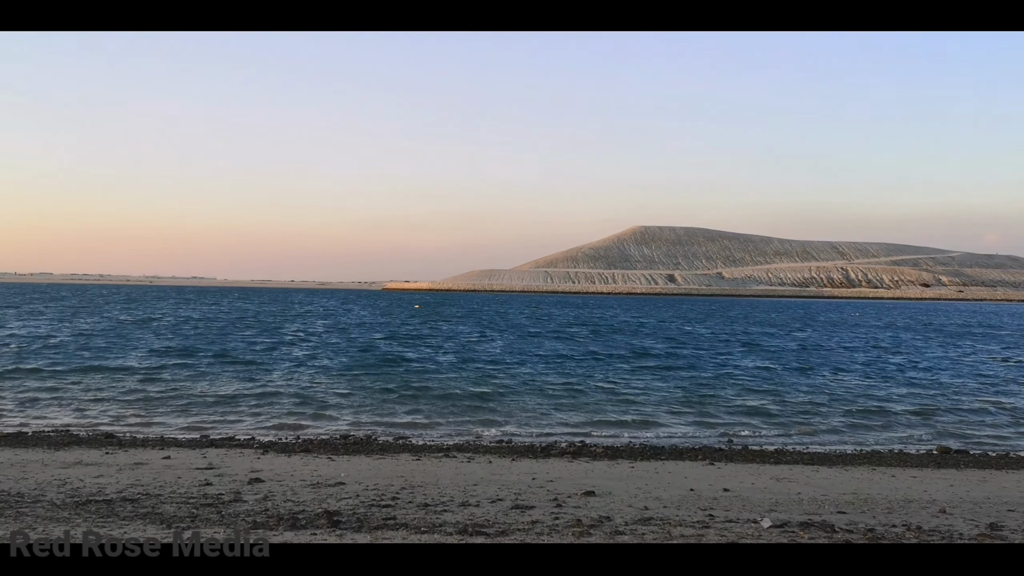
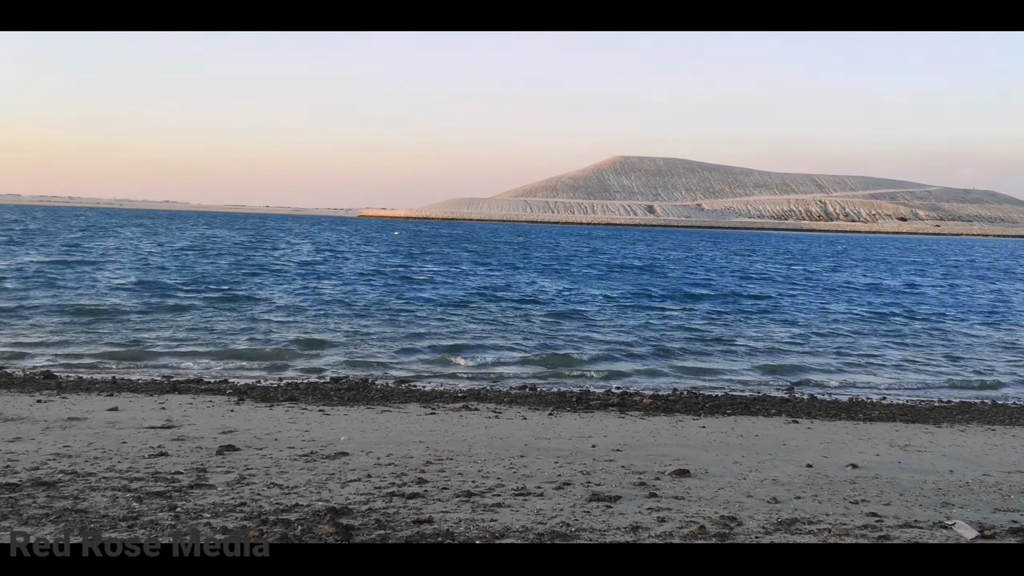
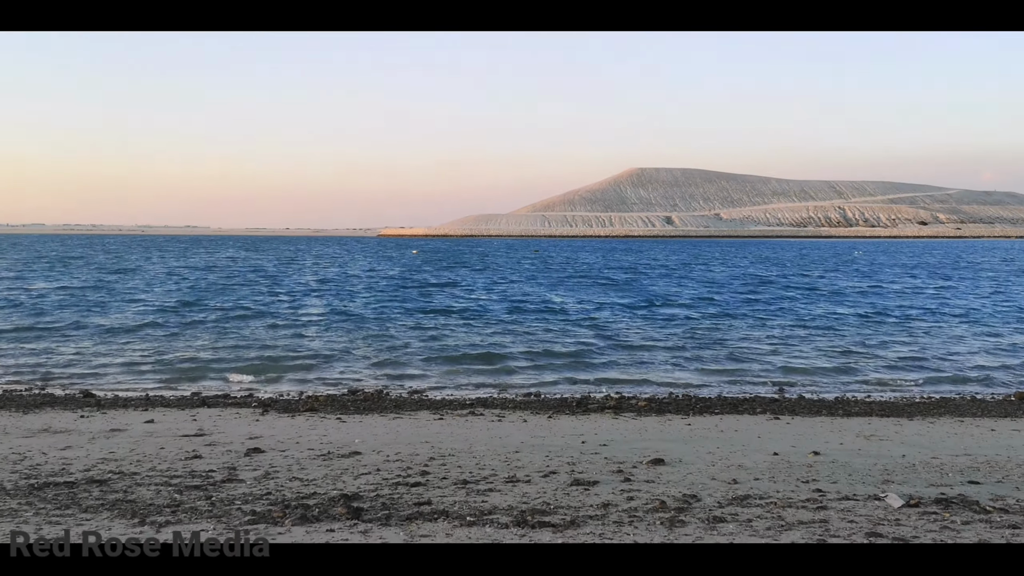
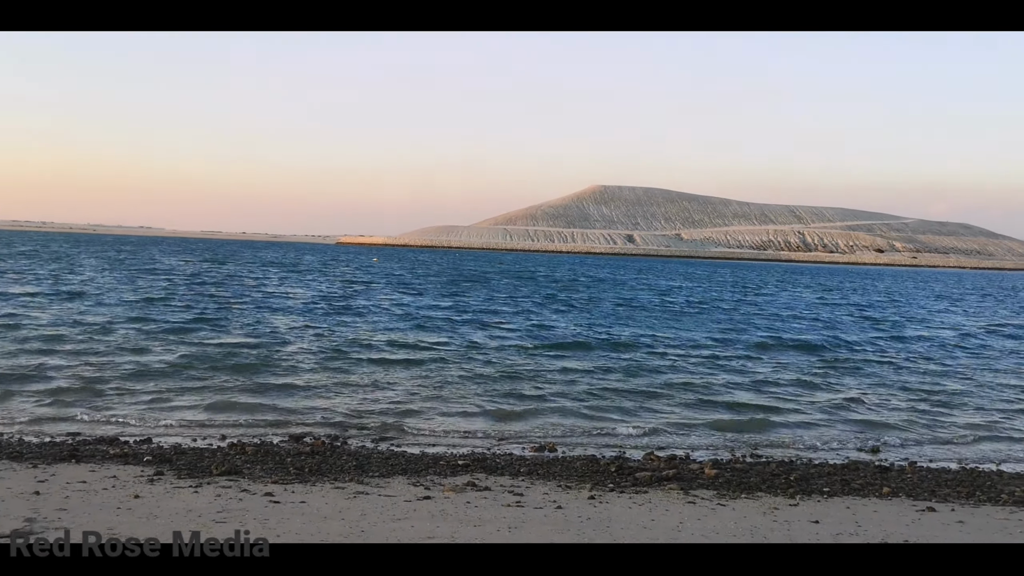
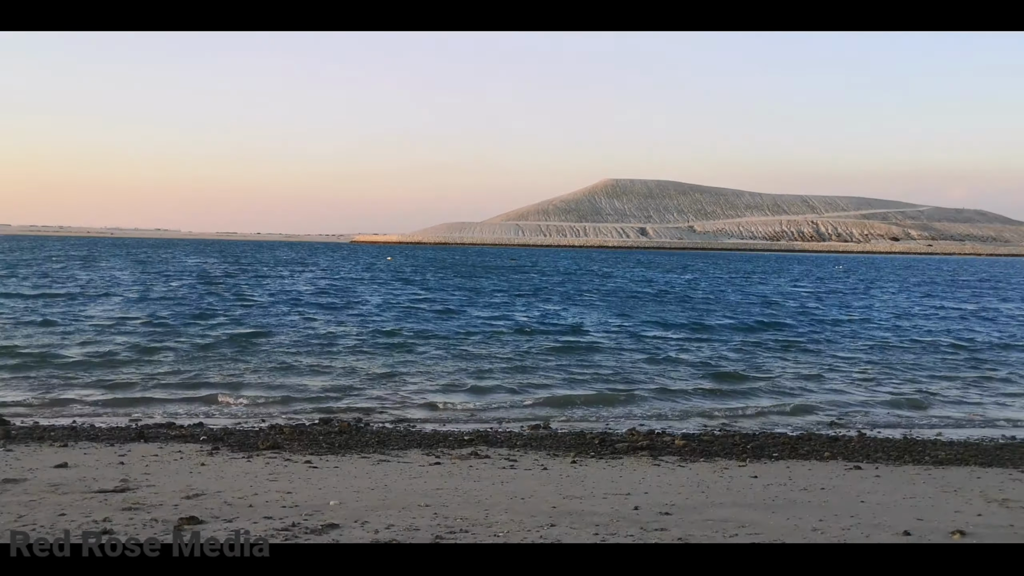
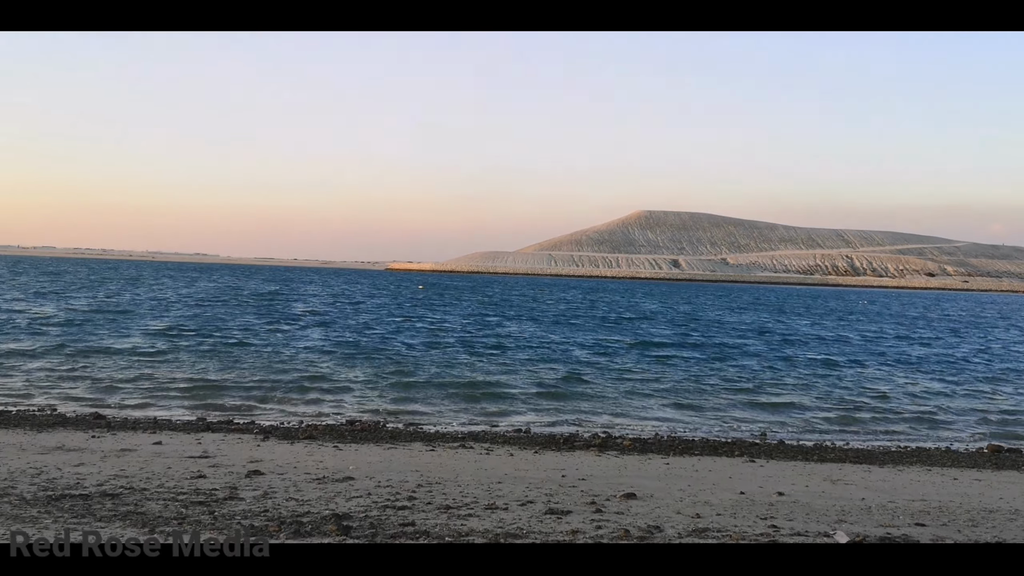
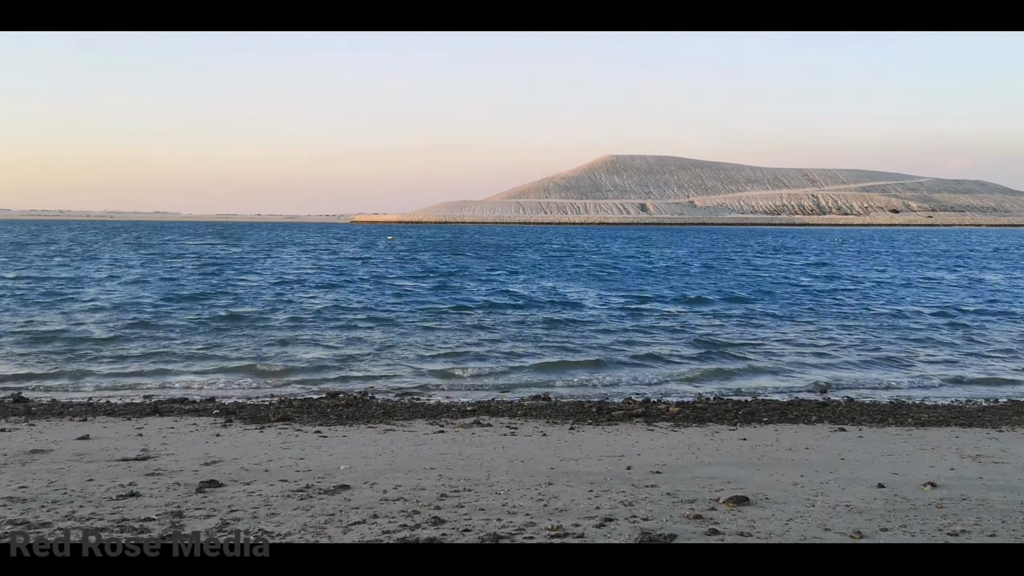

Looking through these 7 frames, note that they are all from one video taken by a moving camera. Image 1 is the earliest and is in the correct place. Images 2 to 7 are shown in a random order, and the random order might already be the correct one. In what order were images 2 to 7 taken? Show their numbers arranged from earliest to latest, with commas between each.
6, 3, 2, 7, 5, 4
